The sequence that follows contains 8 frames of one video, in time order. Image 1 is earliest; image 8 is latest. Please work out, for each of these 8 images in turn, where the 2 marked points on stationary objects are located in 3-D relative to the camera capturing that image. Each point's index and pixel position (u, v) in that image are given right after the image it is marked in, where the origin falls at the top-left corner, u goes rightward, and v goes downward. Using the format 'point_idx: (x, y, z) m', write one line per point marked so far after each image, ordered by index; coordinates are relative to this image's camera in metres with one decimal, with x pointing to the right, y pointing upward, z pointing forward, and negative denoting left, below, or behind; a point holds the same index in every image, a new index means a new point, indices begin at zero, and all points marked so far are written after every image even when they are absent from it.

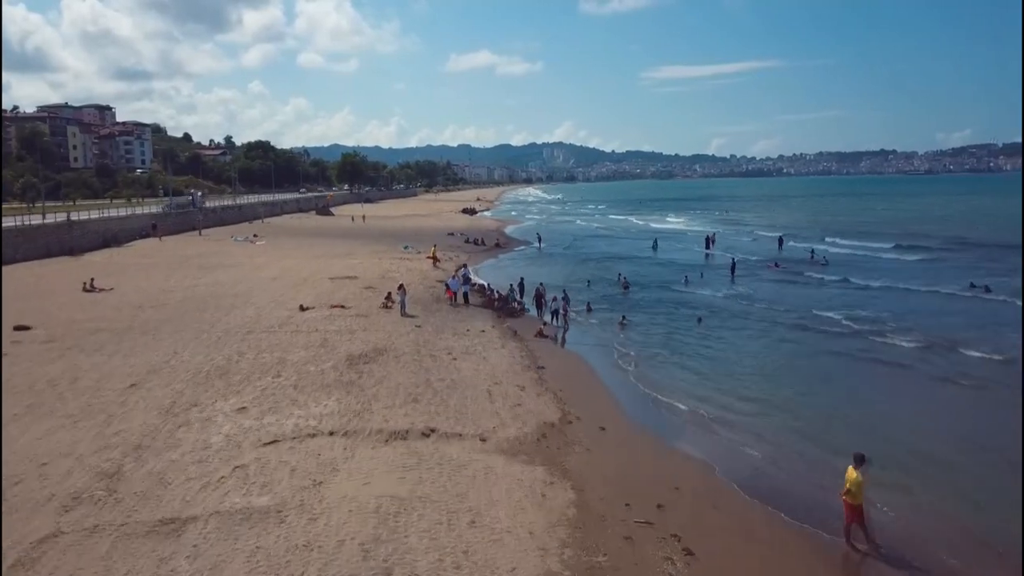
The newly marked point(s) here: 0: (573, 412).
0: (+1.1, -2.2, +14.4) m
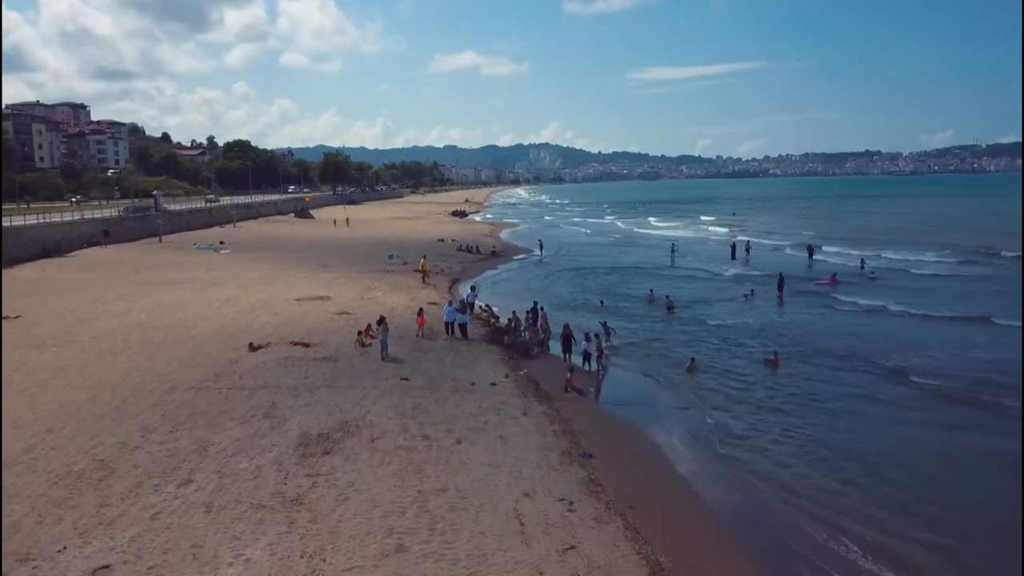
0: (+1.6, -2.9, +8.8) m
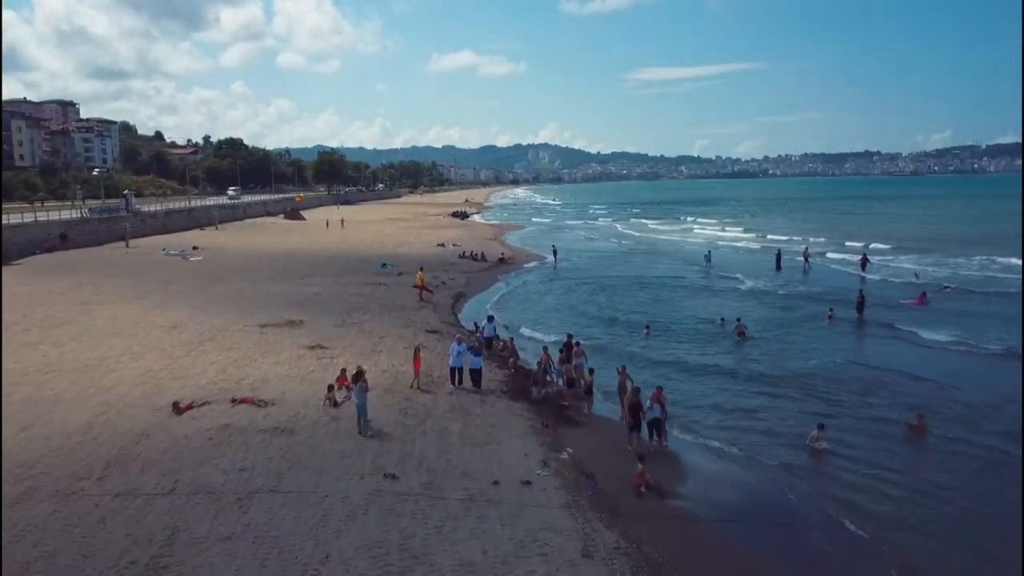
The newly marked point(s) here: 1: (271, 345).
0: (+2.1, -3.5, +3.4) m
1: (-5.4, -1.3, +18.5) m
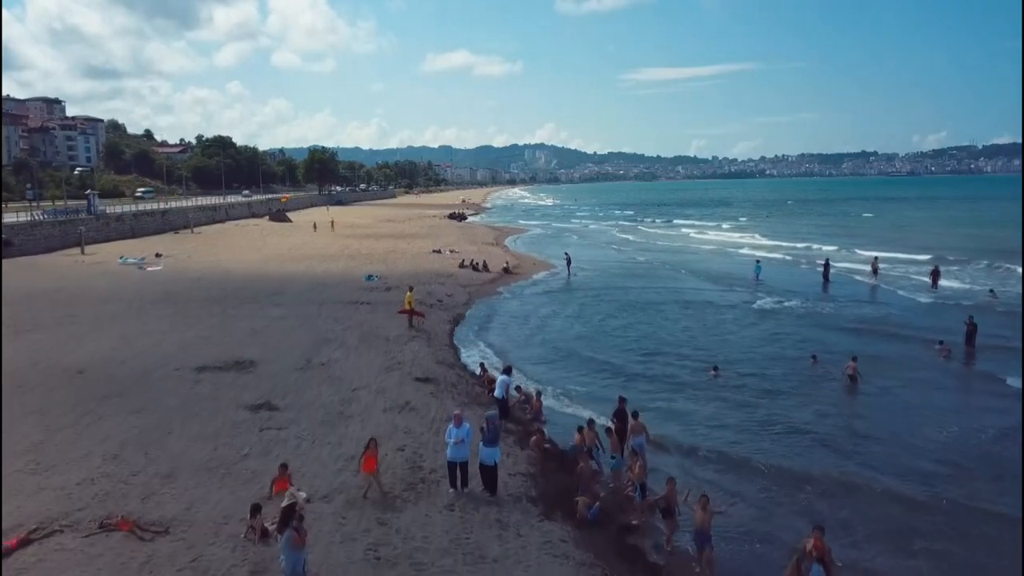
0: (+2.6, -4.1, -1.7) m
1: (-5.1, -1.9, +13.4) m
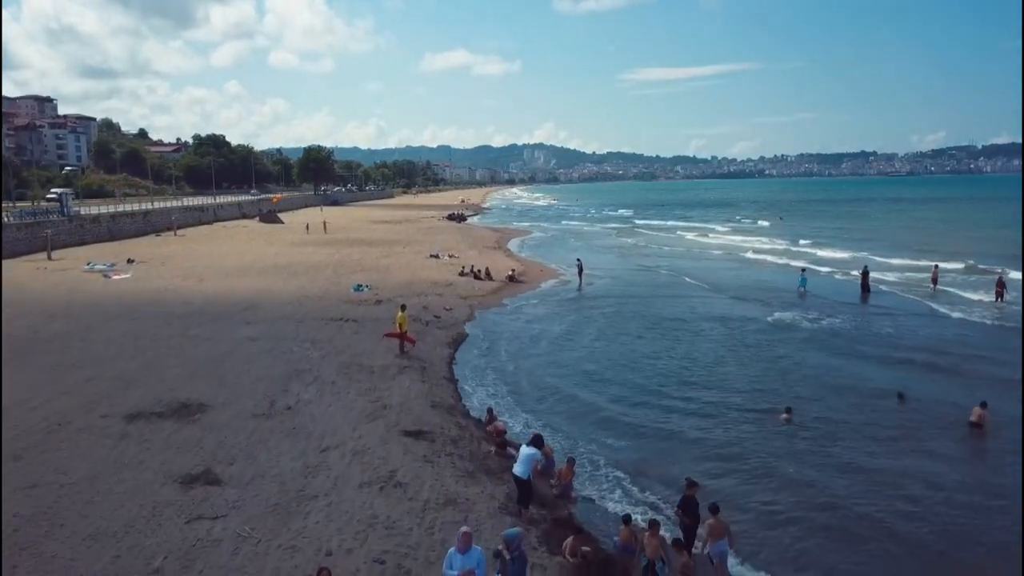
0: (+2.8, -4.5, -5.0) m
1: (-4.8, -2.2, +10.1) m
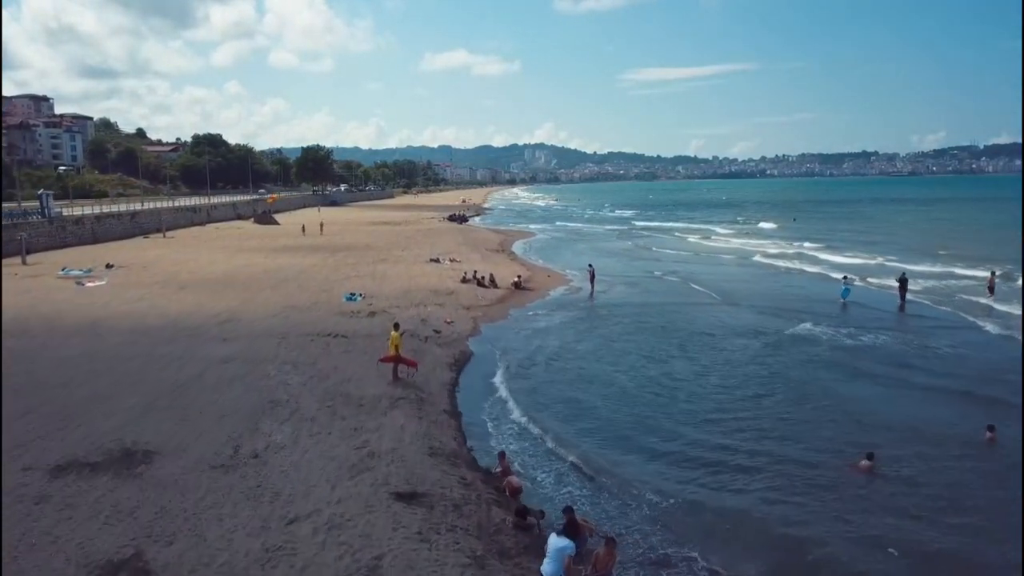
0: (+3.0, -4.7, -7.3) m
1: (-4.6, -2.5, +7.8) m
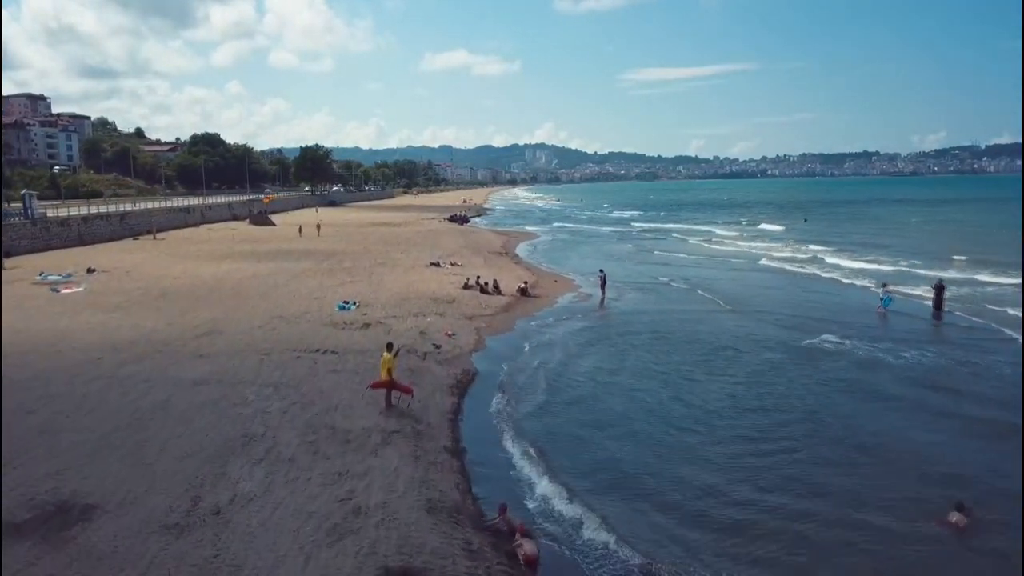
0: (+3.2, -5.0, -9.2) m
1: (-4.5, -2.7, +5.9) m
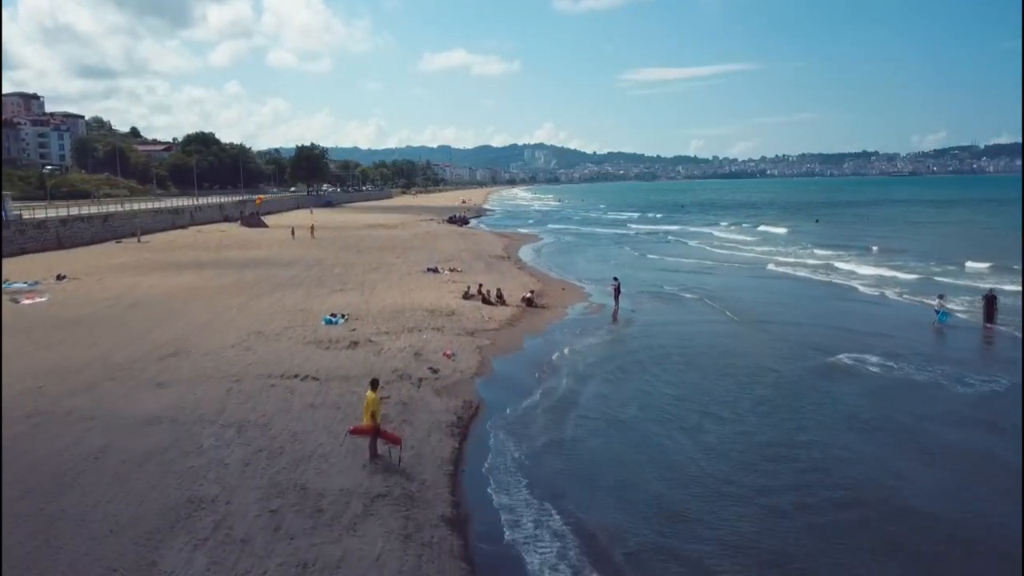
0: (+3.4, -5.2, -11.5) m
1: (-4.3, -3.0, +3.6) m
